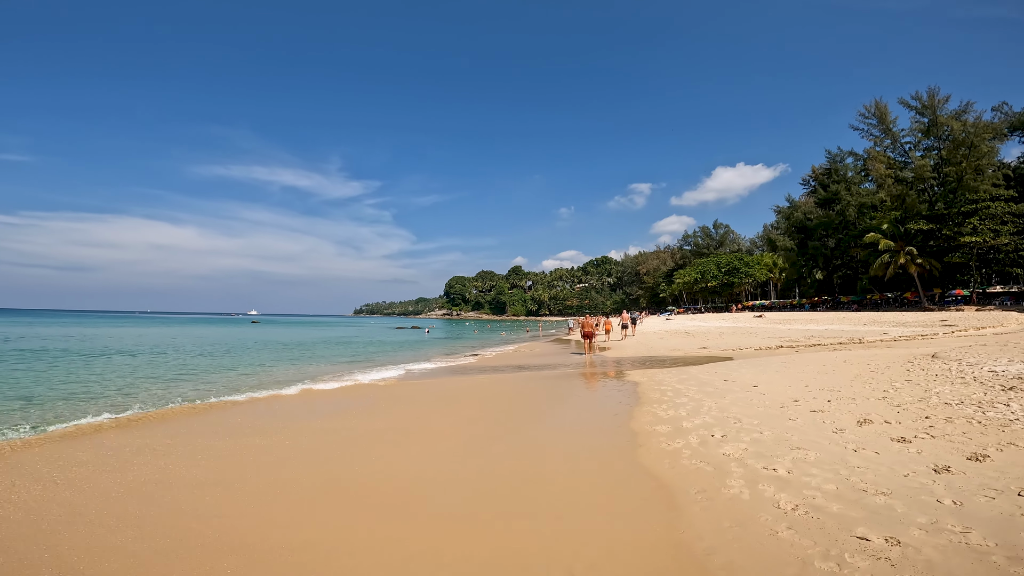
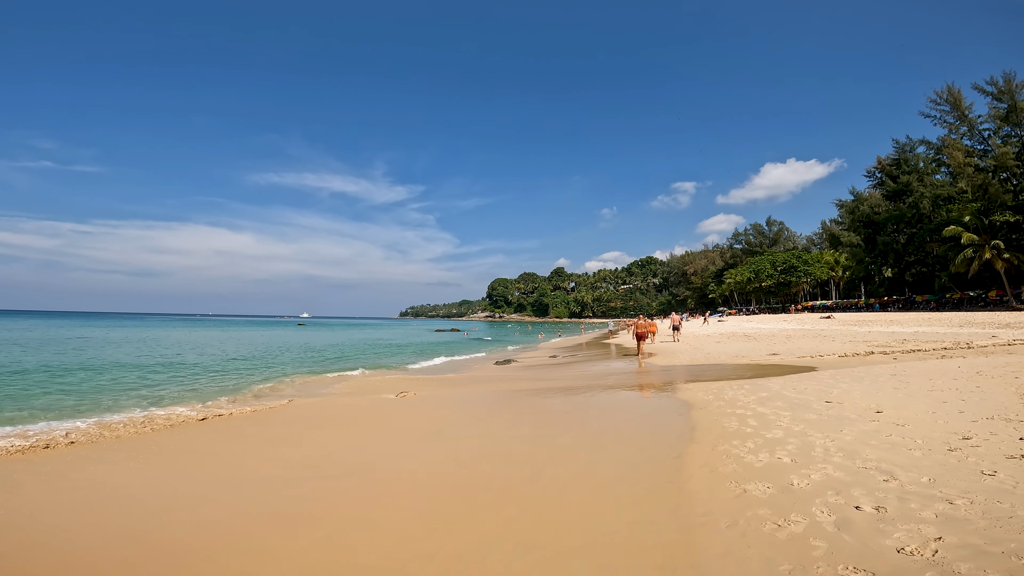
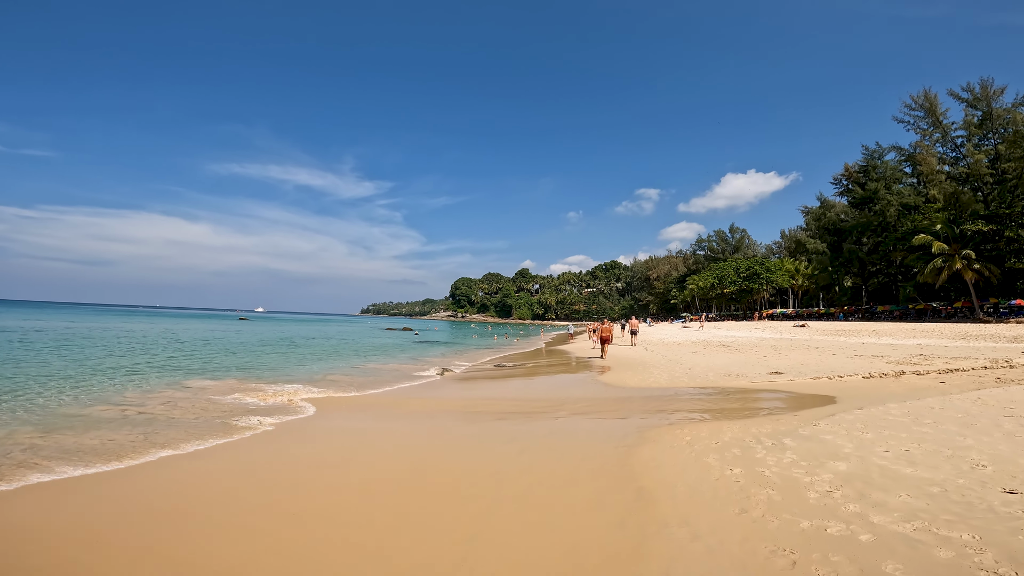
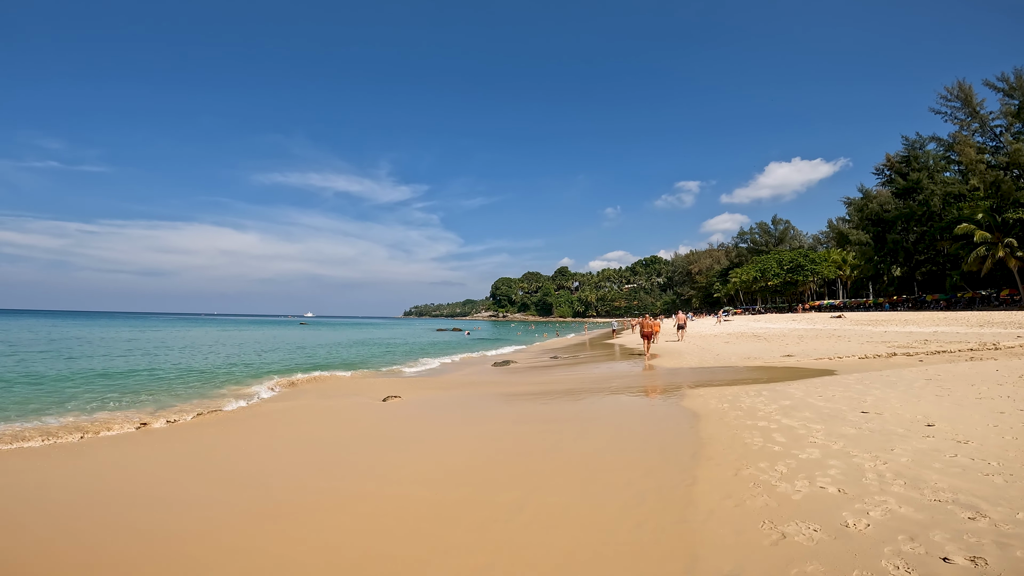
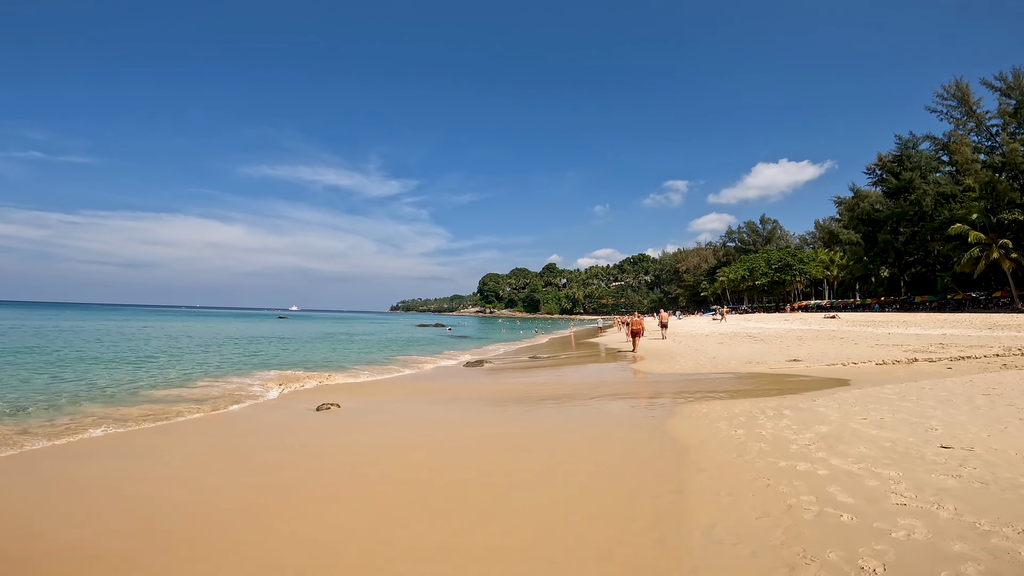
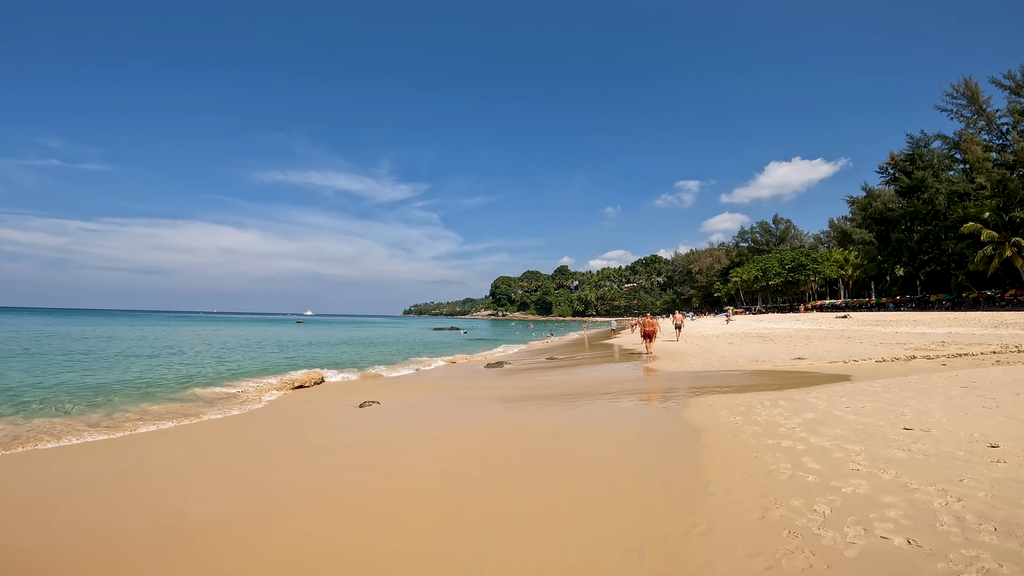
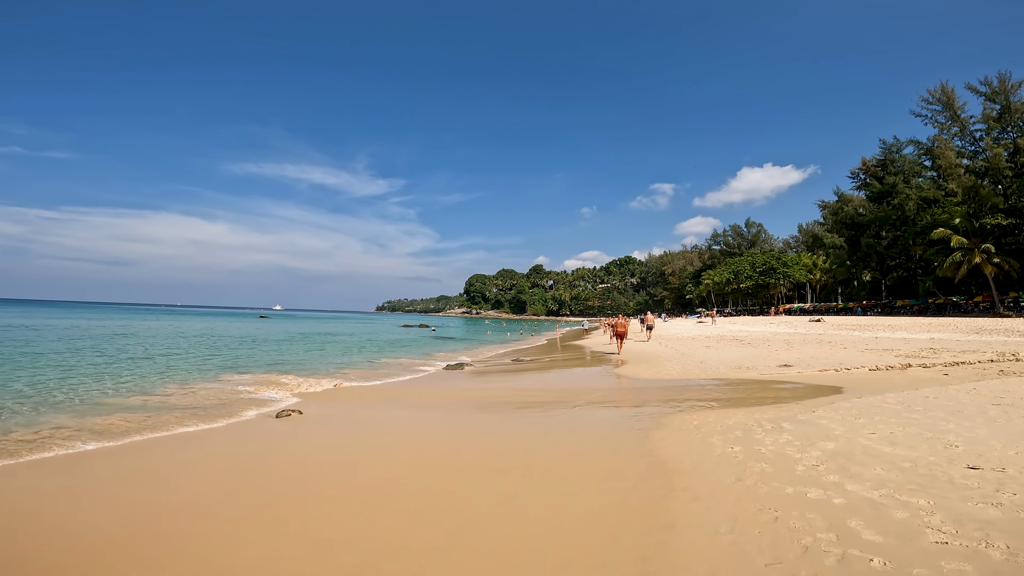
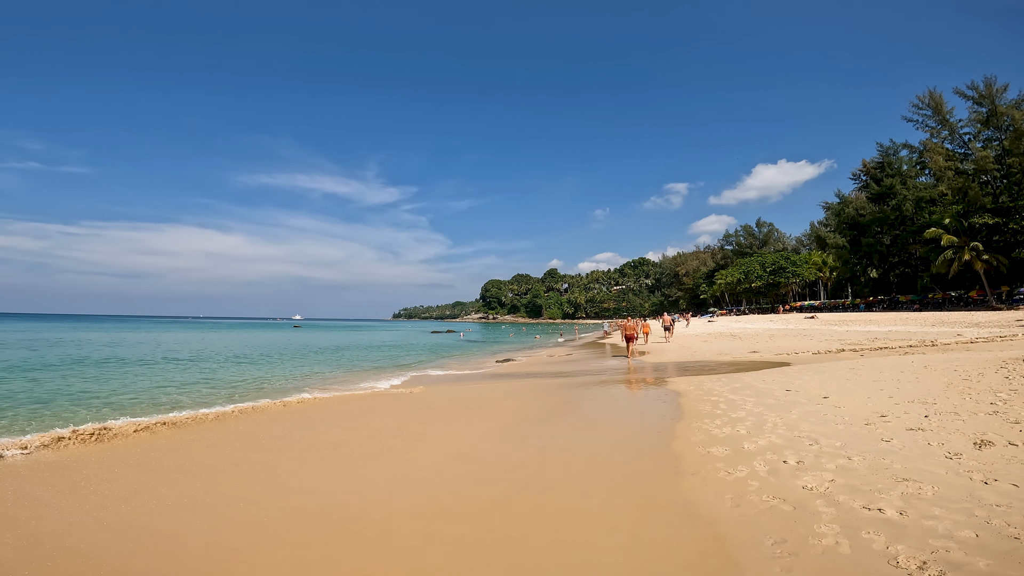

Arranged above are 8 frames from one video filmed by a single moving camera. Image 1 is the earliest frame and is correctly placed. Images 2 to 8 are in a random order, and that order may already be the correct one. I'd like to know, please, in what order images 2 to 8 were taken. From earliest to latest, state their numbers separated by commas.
8, 2, 4, 6, 5, 7, 3
